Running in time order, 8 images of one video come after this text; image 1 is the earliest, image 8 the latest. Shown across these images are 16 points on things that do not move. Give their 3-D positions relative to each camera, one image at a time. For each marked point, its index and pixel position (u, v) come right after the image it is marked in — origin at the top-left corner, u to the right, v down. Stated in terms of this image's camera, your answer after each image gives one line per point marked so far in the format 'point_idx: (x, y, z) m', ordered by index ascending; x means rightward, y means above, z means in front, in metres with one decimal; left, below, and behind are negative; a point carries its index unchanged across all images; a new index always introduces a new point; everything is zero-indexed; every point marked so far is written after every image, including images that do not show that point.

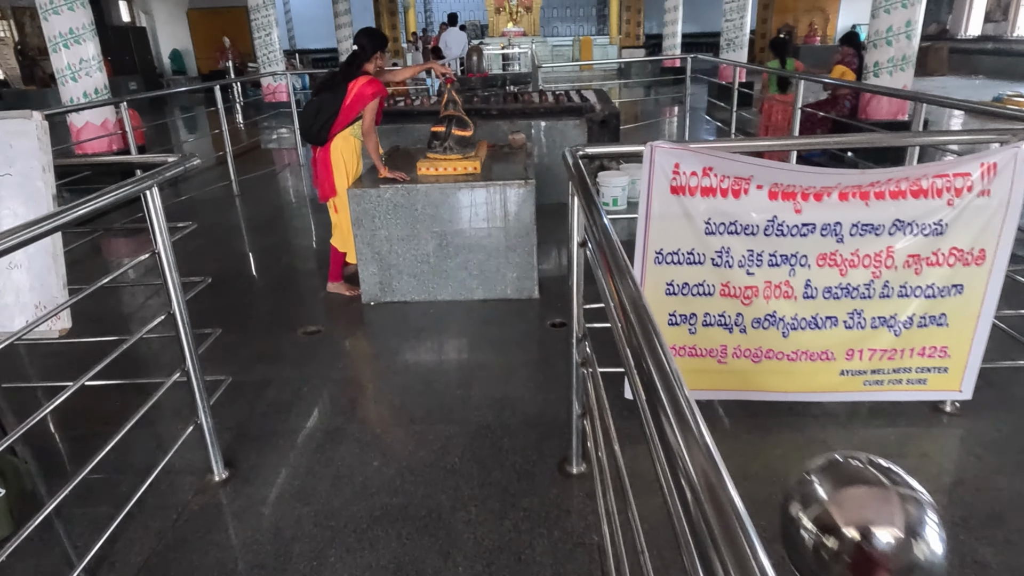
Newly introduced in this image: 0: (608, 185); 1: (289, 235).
0: (+0.6, +0.6, +4.1) m
1: (-1.4, +0.3, +4.3) m
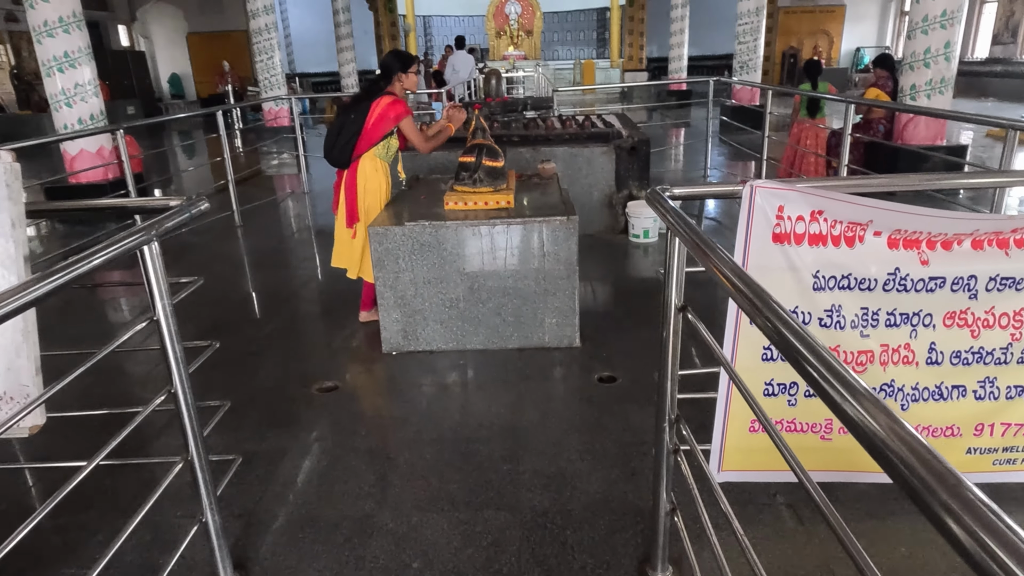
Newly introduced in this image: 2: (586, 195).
0: (+0.7, +0.4, +3.9) m
1: (-1.3, +0.1, +4.0) m
2: (+0.5, +0.6, +4.0) m
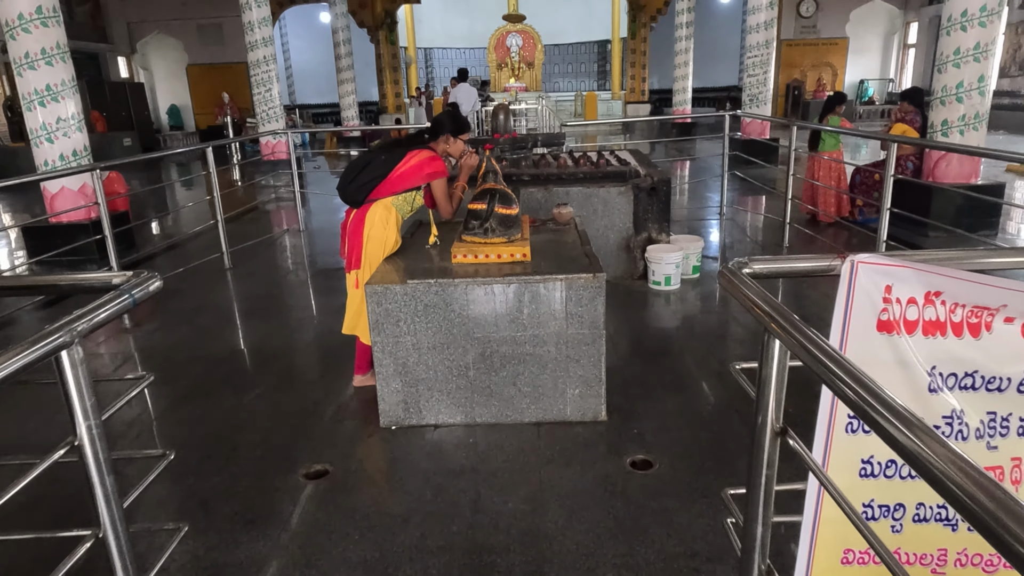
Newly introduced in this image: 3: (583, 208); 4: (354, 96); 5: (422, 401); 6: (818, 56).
0: (+0.8, +0.1, +3.6) m
1: (-1.2, -0.2, +3.7) m
2: (+0.5, +0.3, +3.7) m
3: (+0.4, +0.4, +3.7) m
4: (-3.0, +3.6, +12.6) m
5: (-0.3, -0.4, +2.2) m
6: (+6.9, +5.2, +15.0) m
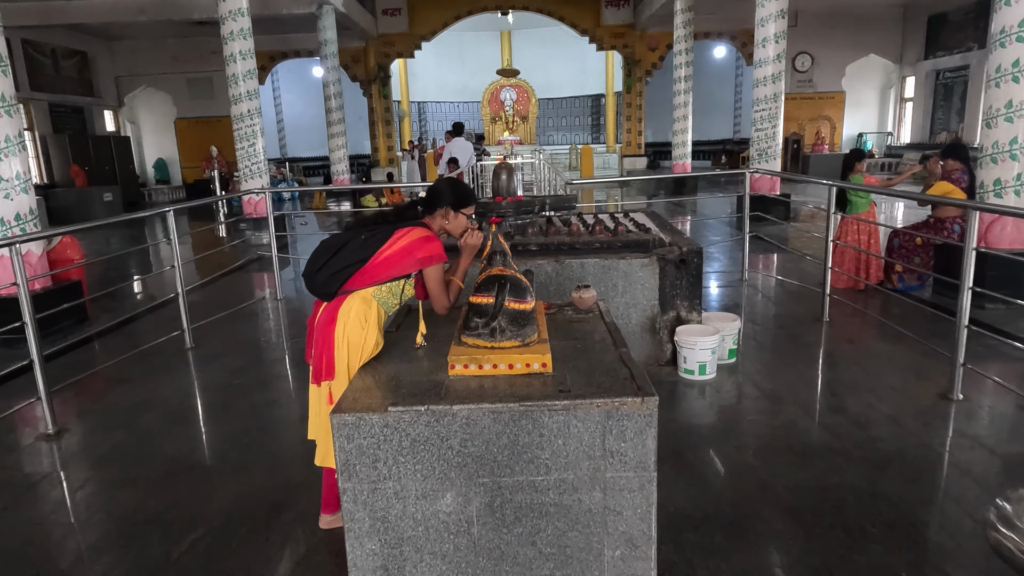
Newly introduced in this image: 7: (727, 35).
0: (+0.8, -0.3, +3.0) m
1: (-1.2, -0.6, +3.1) m
2: (+0.5, -0.1, +3.2) m
3: (+0.4, 0.0, +3.1) m
4: (-3.1, +2.5, +12.2) m
5: (-0.3, -0.7, +1.7) m
6: (+6.8, +4.0, +14.9) m
7: (+4.4, +5.2, +13.7) m
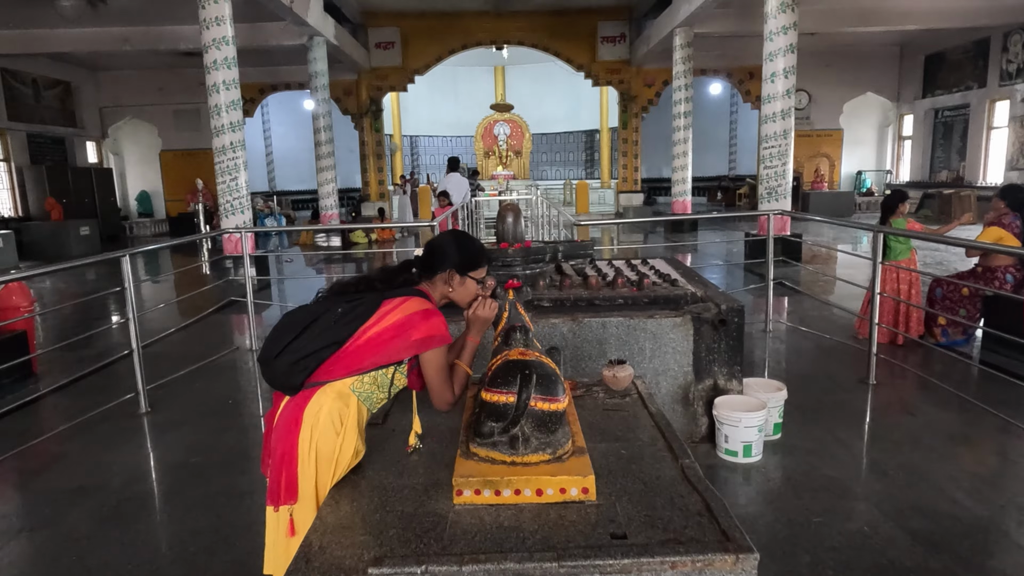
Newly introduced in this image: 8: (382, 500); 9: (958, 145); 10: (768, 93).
0: (+0.9, -0.5, +2.5) m
1: (-1.2, -0.8, +2.6) m
2: (+0.6, -0.4, +2.7) m
3: (+0.5, -0.2, +2.7) m
4: (-3.2, +1.9, +11.8) m
5: (-0.2, -0.9, +1.1) m
6: (+6.7, +3.1, +14.7) m
7: (+4.3, +4.4, +13.6) m
8: (-0.3, -0.4, +1.3) m
9: (+8.8, +2.8, +13.1) m
10: (+2.9, +2.2, +7.5) m
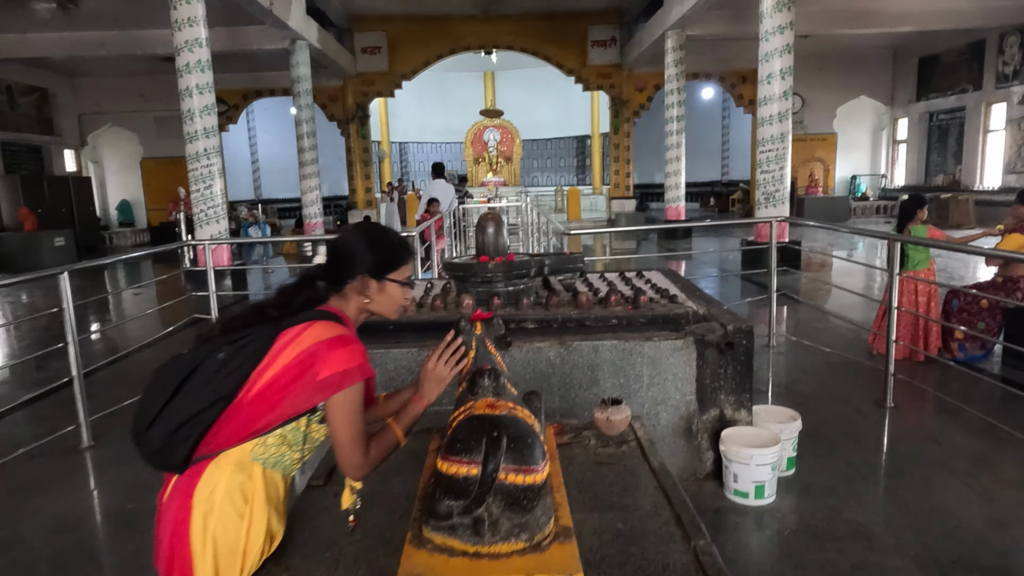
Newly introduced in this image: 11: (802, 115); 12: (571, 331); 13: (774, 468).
0: (+0.8, -0.6, +2.2) m
1: (-1.2, -0.9, +2.2) m
2: (+0.5, -0.5, +2.4) m
3: (+0.4, -0.3, +2.4) m
4: (-3.3, +1.7, +11.5) m
5: (-0.3, -0.9, +0.8) m
6: (+6.4, +3.0, +14.5) m
7: (+4.1, +4.3, +13.3) m
8: (-0.3, -0.5, +1.0) m
9: (+8.6, +2.7, +13.0) m
10: (+2.7, +2.1, +7.2) m
11: (+6.2, +3.7, +14.3) m
12: (+0.2, -0.2, +2.5) m
13: (+0.9, -0.6, +2.2) m
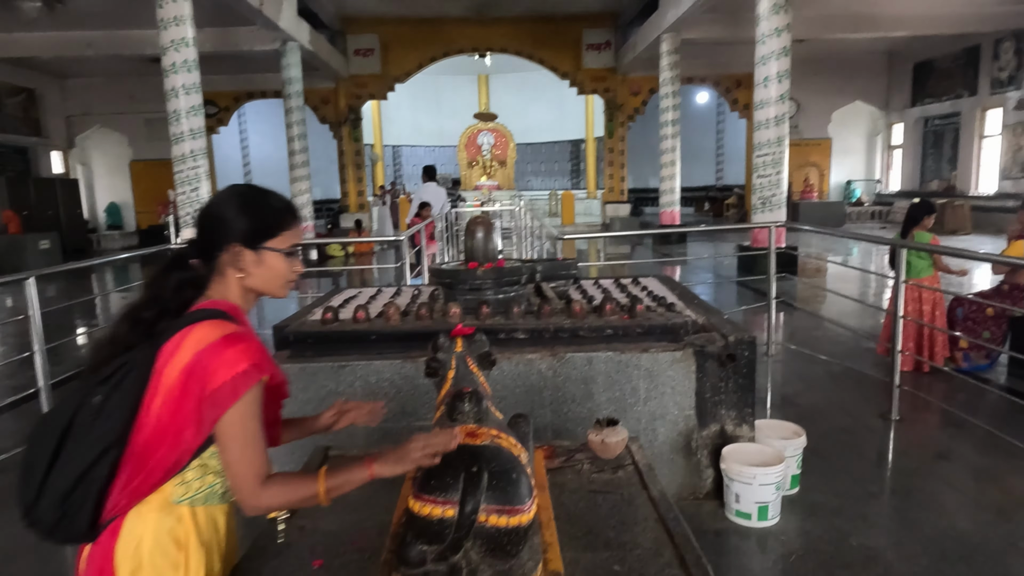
0: (+0.7, -0.6, +2.1) m
1: (-1.3, -0.9, +2.1) m
2: (+0.5, -0.5, +2.3) m
3: (+0.3, -0.3, +2.2) m
4: (-3.4, +1.6, +11.3) m
5: (-0.3, -0.9, +0.7) m
6: (+6.3, +2.8, +14.4) m
7: (+4.0, +4.2, +13.3) m
8: (-0.3, -0.5, +0.9) m
9: (+8.5, +2.6, +12.9) m
10: (+2.7, +2.0, +7.1) m
11: (+6.1, +3.6, +14.3) m
12: (+0.2, -0.2, +2.3) m
13: (+0.8, -0.6, +2.1) m
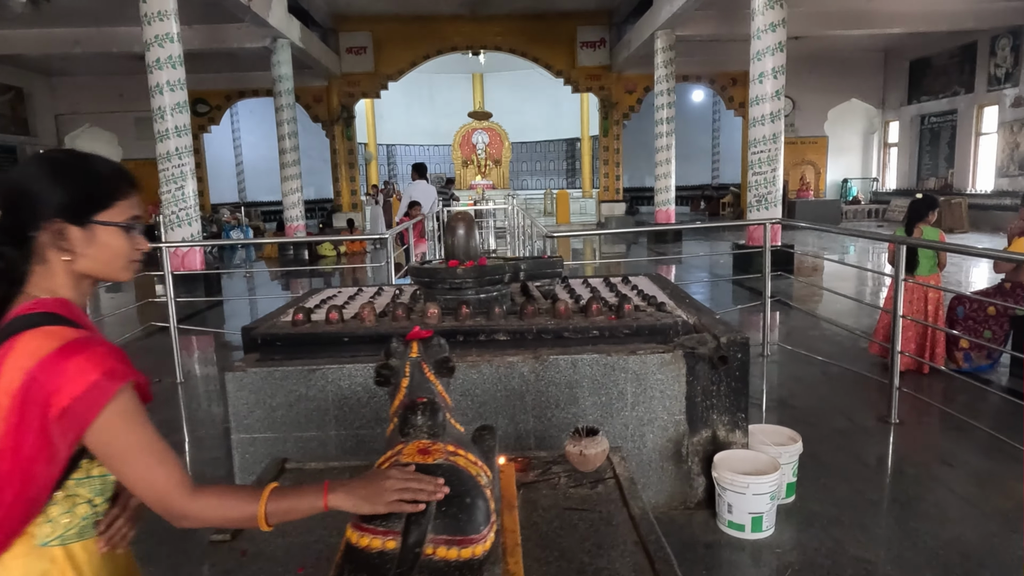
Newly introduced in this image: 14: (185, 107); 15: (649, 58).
0: (+0.7, -0.6, +2.0) m
1: (-1.3, -0.9, +2.0) m
2: (+0.4, -0.5, +2.2) m
3: (+0.3, -0.3, +2.1) m
4: (-3.6, +1.6, +11.2) m
5: (-0.3, -0.9, +0.6) m
6: (+6.2, +2.9, +14.4) m
7: (+3.8, +4.2, +13.2) m
8: (-0.4, -0.5, +0.8) m
9: (+8.4, +2.6, +12.8) m
10: (+2.6, +2.0, +7.0) m
11: (+6.0, +3.6, +14.2) m
12: (+0.1, -0.2, +2.2) m
13: (+0.8, -0.6, +2.0) m
14: (-3.4, +1.9, +6.9) m
15: (+2.7, +4.5, +12.9) m
